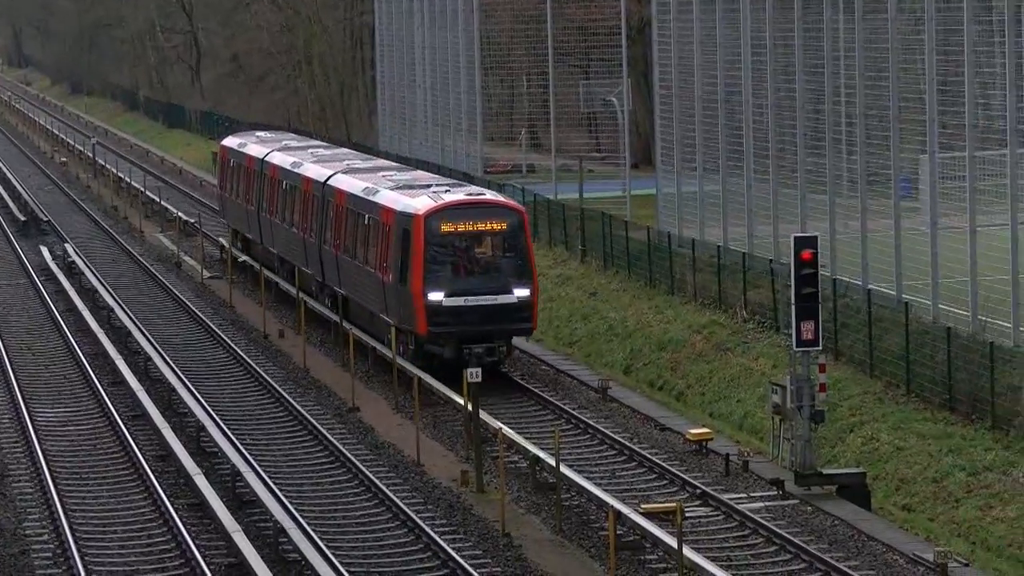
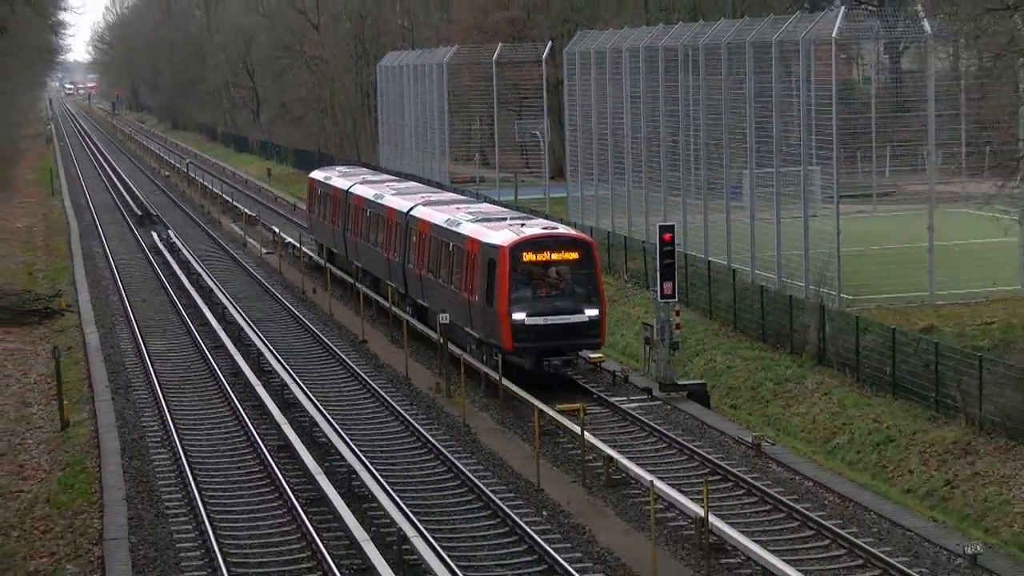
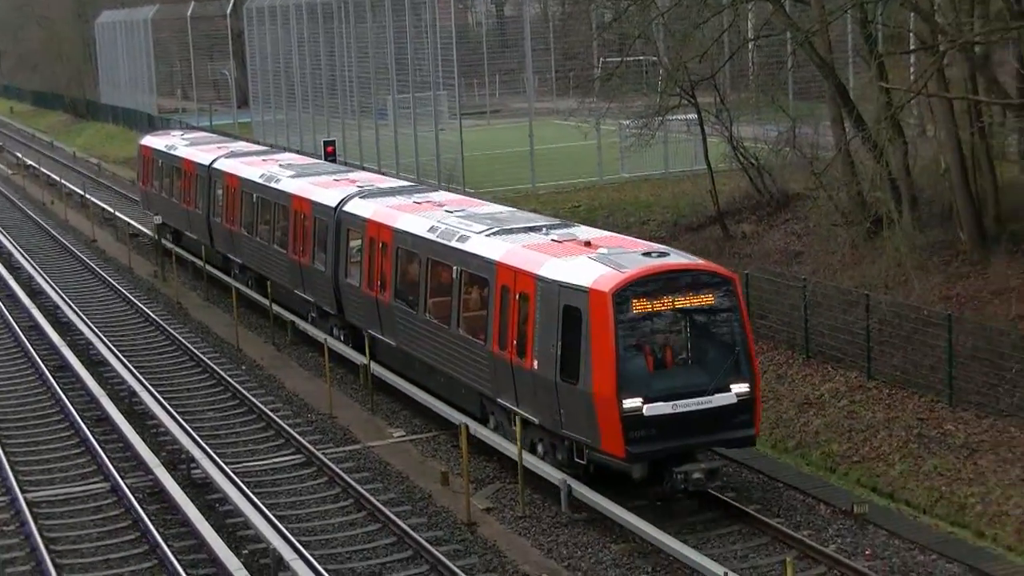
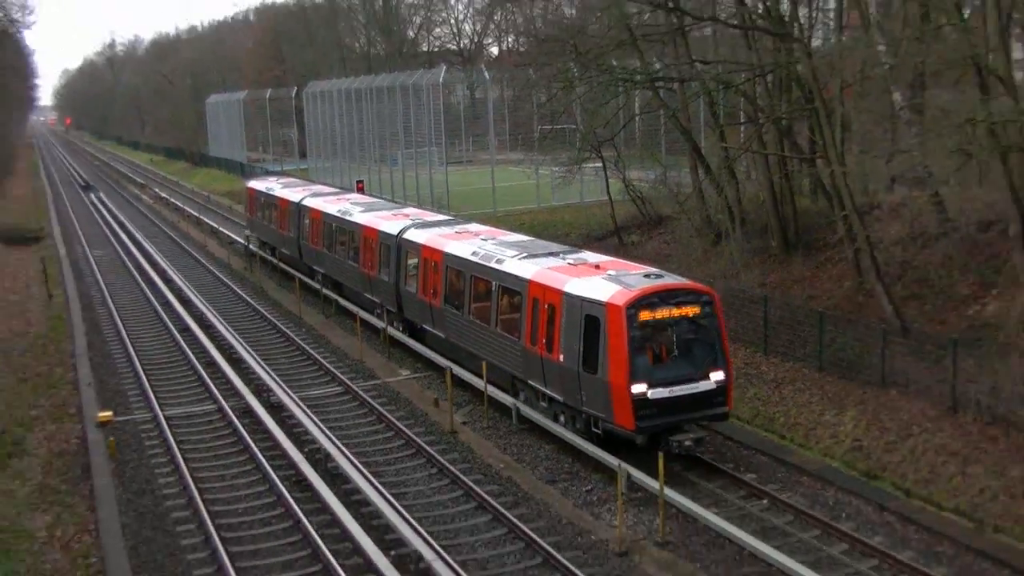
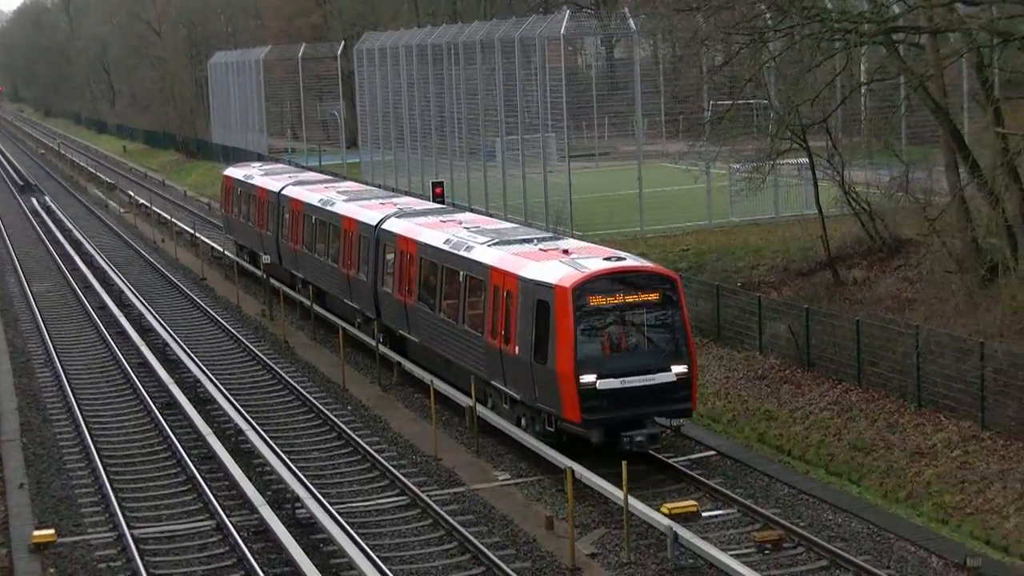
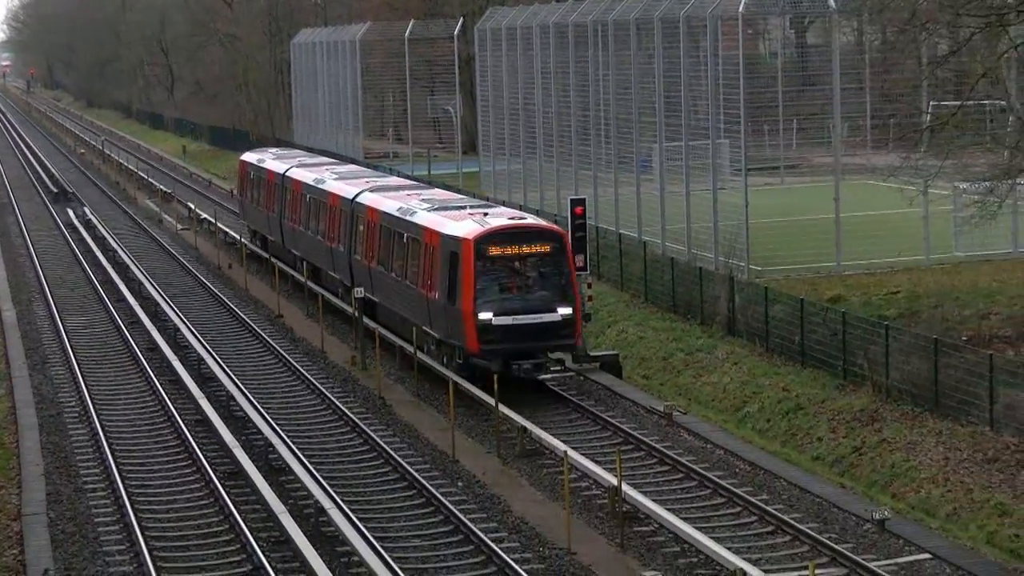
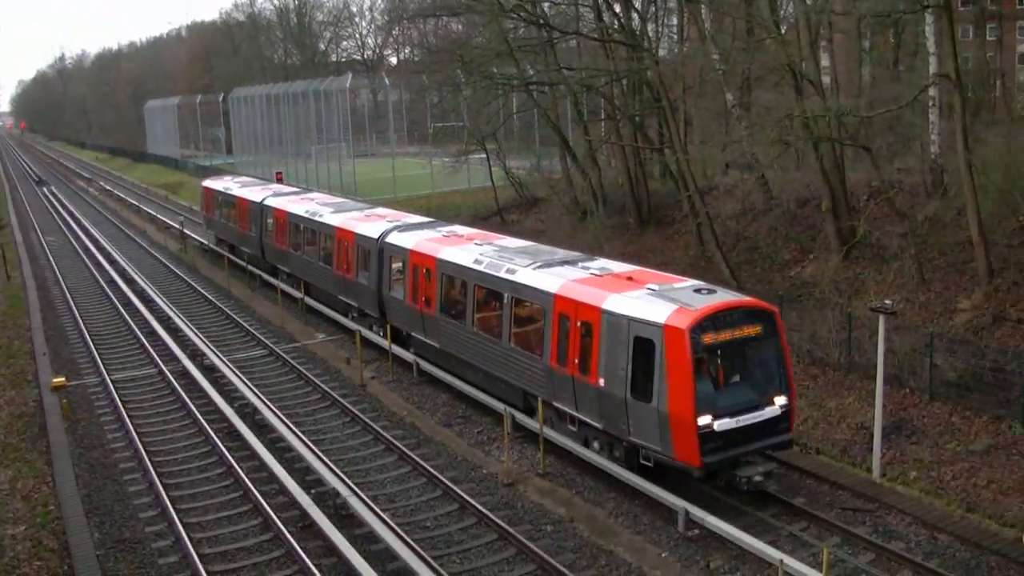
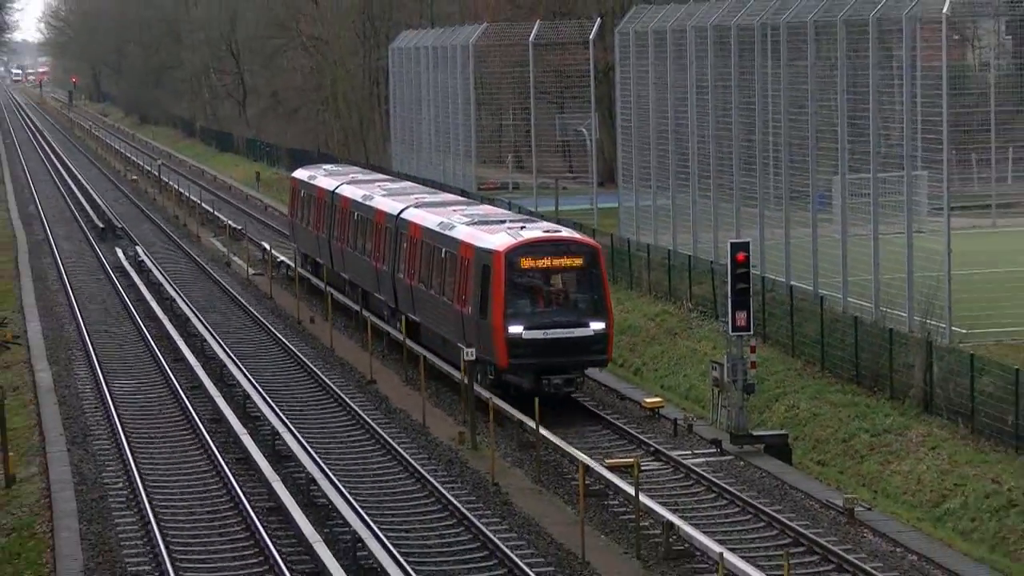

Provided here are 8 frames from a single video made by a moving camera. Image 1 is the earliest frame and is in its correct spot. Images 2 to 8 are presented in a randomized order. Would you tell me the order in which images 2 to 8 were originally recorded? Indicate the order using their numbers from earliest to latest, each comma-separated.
8, 2, 6, 5, 3, 4, 7
